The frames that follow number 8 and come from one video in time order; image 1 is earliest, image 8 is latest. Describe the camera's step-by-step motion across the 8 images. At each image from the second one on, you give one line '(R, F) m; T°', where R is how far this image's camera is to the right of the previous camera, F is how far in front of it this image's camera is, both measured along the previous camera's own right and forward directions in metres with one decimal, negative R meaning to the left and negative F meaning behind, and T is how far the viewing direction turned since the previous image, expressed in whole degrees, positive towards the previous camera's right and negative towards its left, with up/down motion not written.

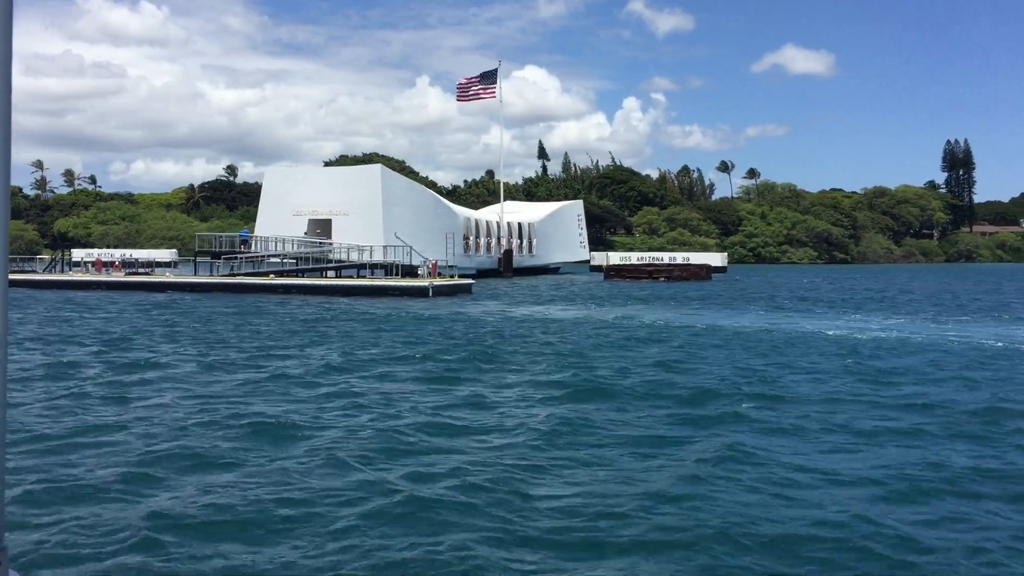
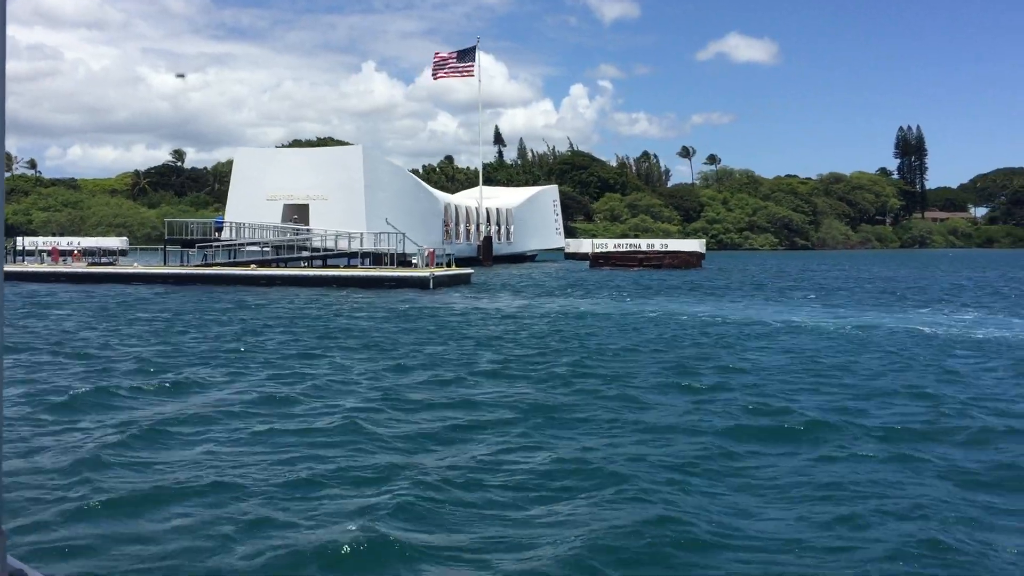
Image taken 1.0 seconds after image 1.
(-1.2, +1.8) m; +3°
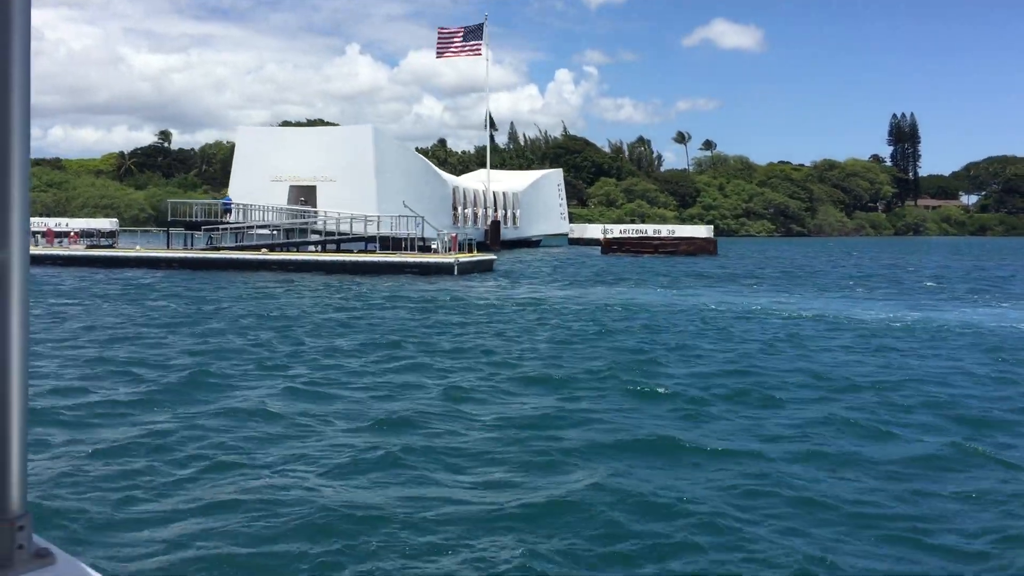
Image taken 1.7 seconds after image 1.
(-0.9, +1.2) m; +1°
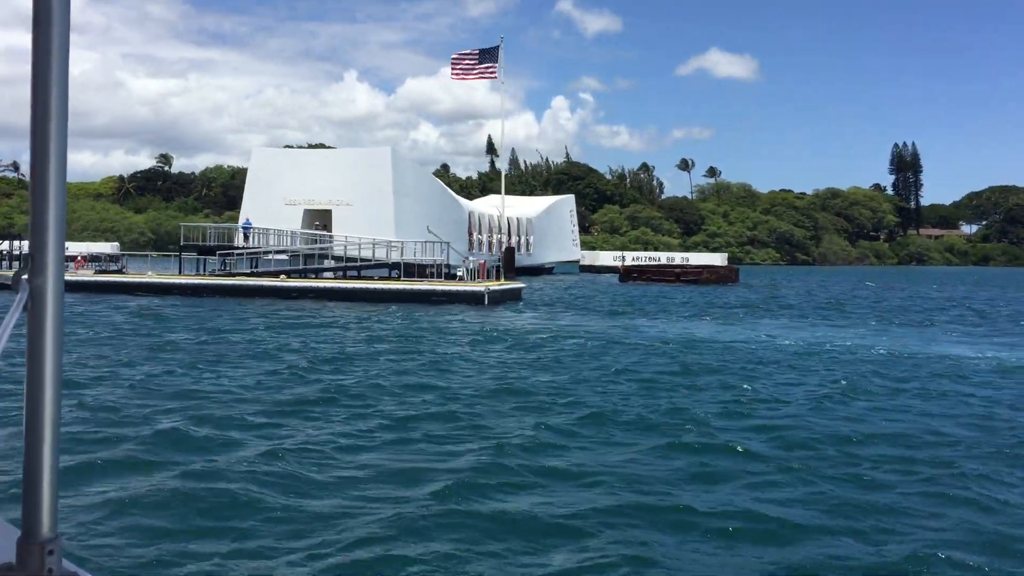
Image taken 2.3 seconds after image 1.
(-0.7, +1.0) m; 0°
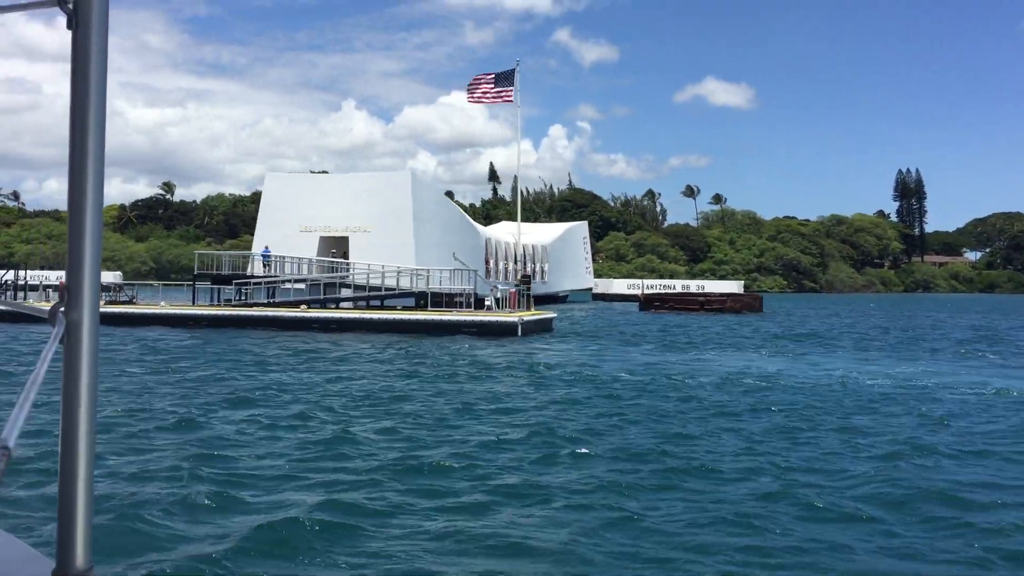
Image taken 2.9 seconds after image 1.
(-0.7, +1.0) m; 0°
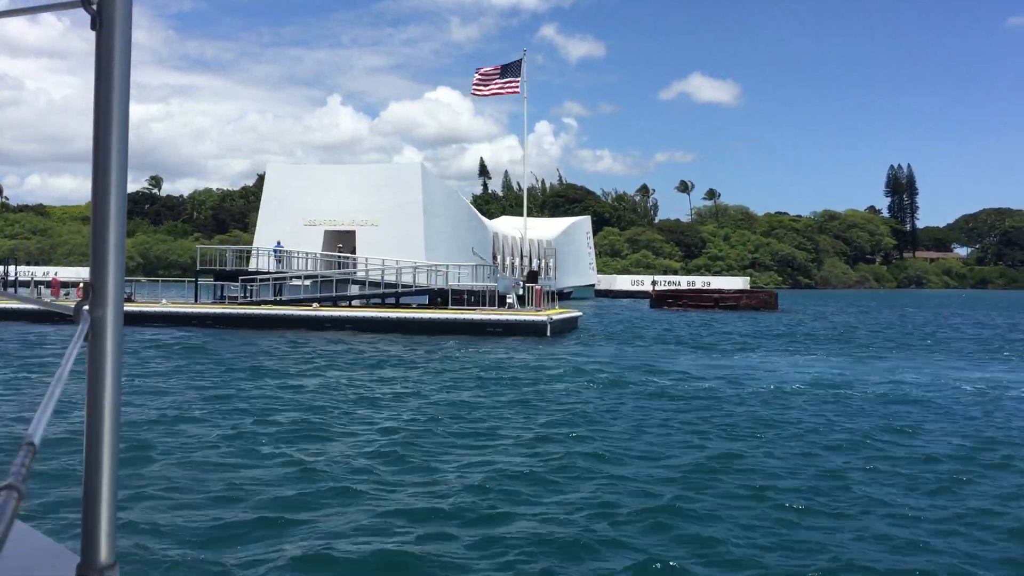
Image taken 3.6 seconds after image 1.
(-0.7, +1.1) m; +1°
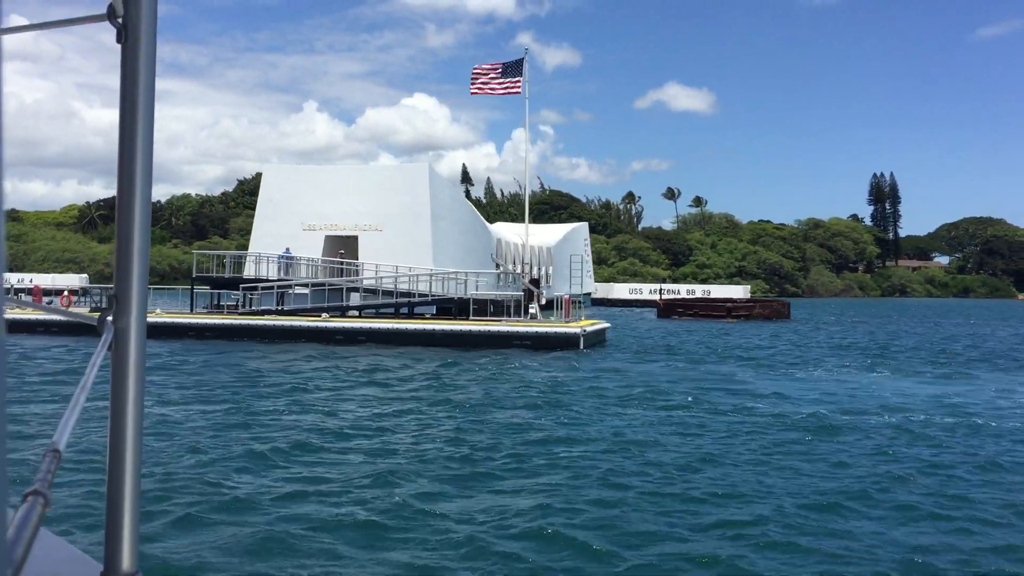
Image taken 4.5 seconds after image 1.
(-0.8, +1.4) m; +1°
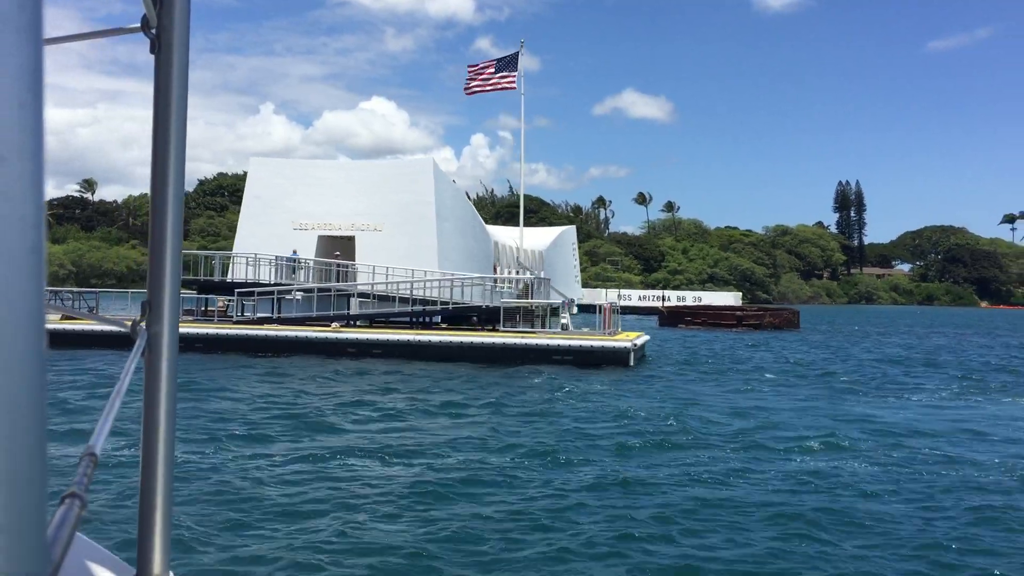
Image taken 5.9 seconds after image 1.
(-1.2, +1.9) m; +2°
